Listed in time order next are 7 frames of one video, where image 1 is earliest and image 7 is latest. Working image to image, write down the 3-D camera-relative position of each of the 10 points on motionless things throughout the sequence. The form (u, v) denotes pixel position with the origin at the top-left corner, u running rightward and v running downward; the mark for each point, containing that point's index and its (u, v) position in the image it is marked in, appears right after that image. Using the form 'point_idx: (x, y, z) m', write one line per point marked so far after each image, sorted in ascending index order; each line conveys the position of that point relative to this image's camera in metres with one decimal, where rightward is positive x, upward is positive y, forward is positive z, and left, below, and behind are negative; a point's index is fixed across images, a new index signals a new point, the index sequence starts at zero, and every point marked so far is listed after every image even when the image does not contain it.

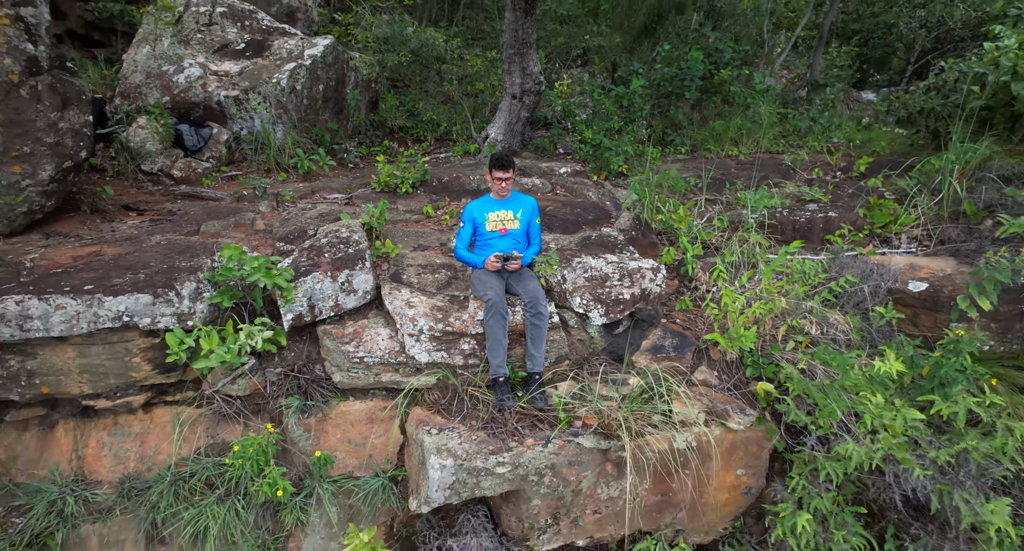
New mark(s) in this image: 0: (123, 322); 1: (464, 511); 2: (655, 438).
0: (-1.7, -0.2, +2.0) m
1: (-0.2, -1.2, +2.3) m
2: (+0.7, -0.7, +2.2) m
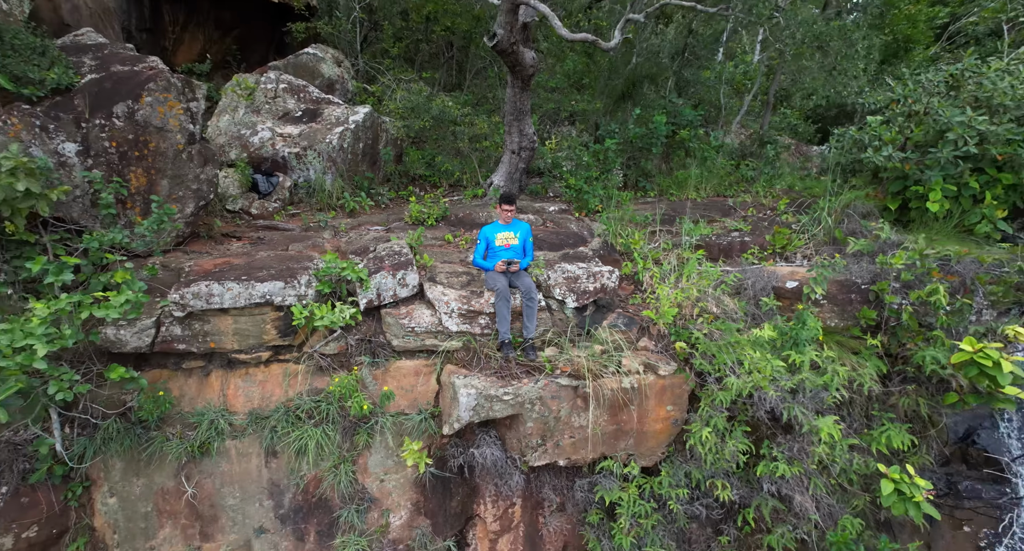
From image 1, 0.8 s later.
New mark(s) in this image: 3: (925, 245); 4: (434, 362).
0: (-1.6, -0.2, +3.2) m
1: (-0.2, -1.2, +3.4) m
2: (+0.7, -0.7, +3.4) m
3: (+3.3, +0.2, +4.0) m
4: (-0.6, -0.6, +3.4) m
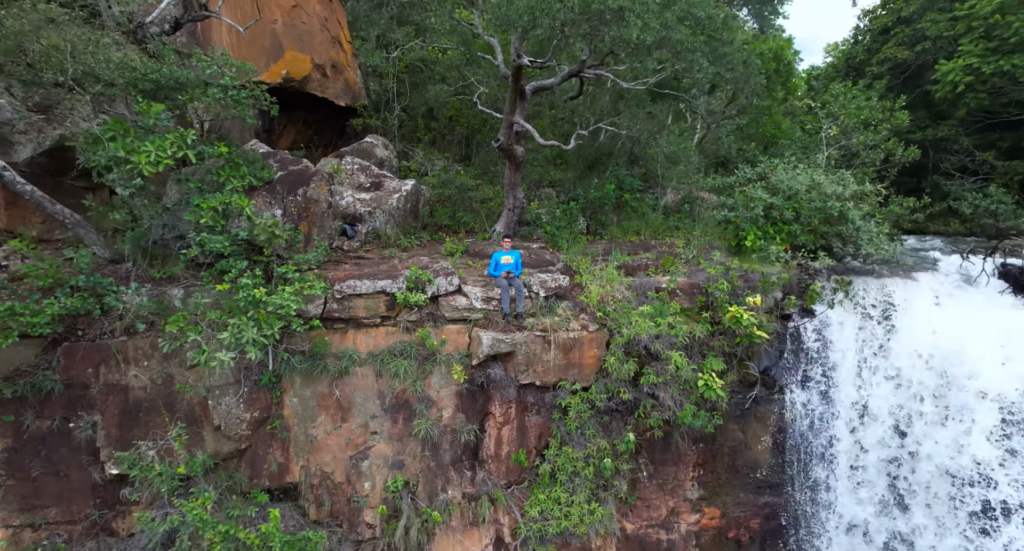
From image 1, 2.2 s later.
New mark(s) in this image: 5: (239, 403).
0: (-1.7, -0.2, +6.2) m
1: (-0.2, -1.2, +6.3) m
2: (+0.7, -0.7, +6.4) m
3: (+3.3, +0.1, +7.1) m
4: (-0.6, -0.7, +6.4) m
5: (-3.3, -1.5, +5.9) m
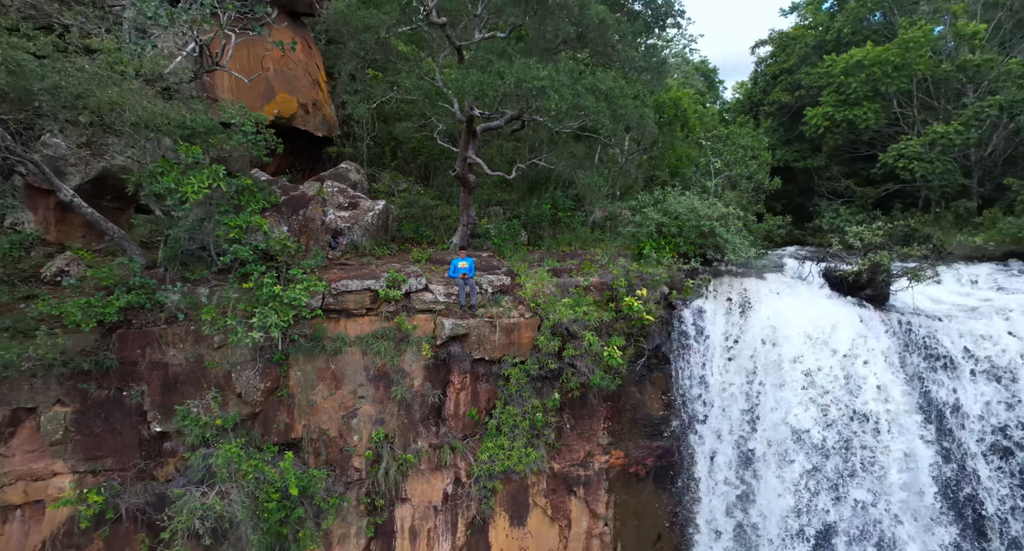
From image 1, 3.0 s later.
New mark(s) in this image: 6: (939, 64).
0: (-2.4, -0.2, +8.2) m
1: (-1.0, -1.2, +8.4) m
2: (-0.1, -0.8, +8.6) m
3: (+2.4, +0.1, +9.5) m
4: (-1.4, -0.7, +8.4) m
5: (-4.0, -1.6, +7.7) m
6: (+12.5, +6.3, +14.4) m
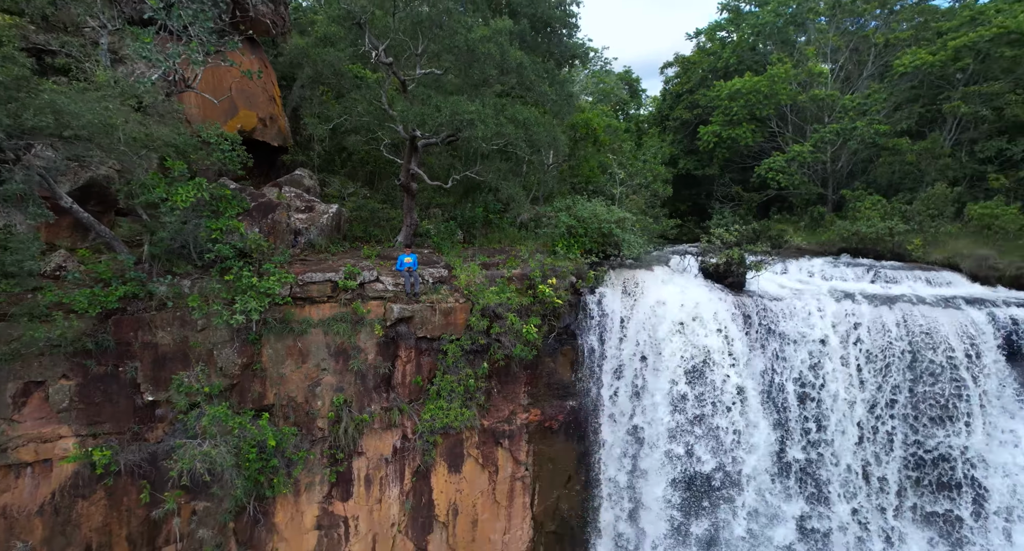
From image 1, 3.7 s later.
0: (-3.7, -0.1, +9.9) m
1: (-2.3, -1.1, +10.3) m
2: (-1.5, -0.6, +10.6) m
3: (+0.9, +0.3, +11.8) m
4: (-2.7, -0.5, +10.3) m
5: (-5.2, -1.5, +9.2) m
6: (+10.4, +6.6, +17.8) m
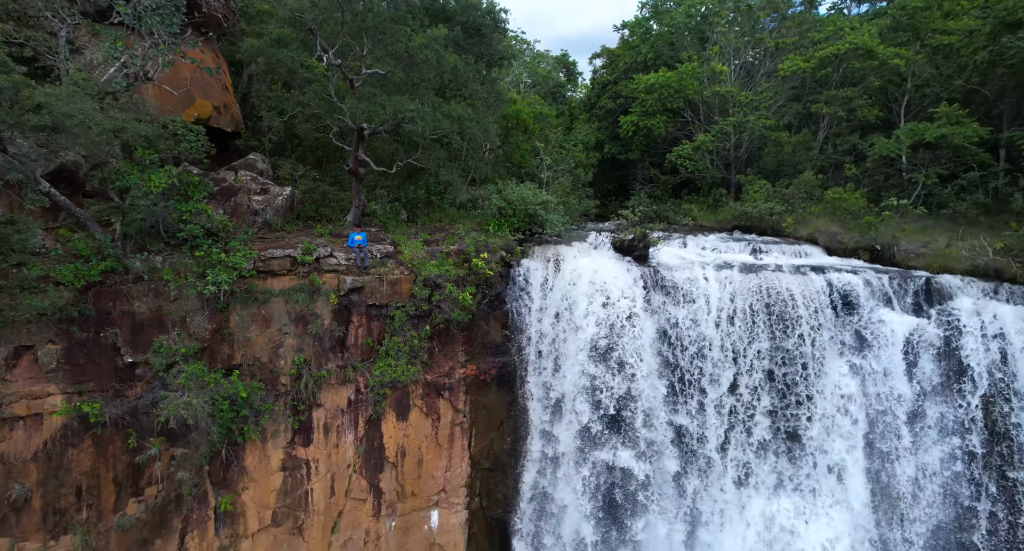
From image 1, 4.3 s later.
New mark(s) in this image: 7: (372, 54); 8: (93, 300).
0: (-5.2, +0.5, +11.3) m
1: (-3.9, -0.5, +11.9) m
2: (-3.0, 0.0, +12.2) m
3: (-0.8, +1.0, +13.7) m
4: (-4.2, 0.0, +11.8) m
5: (-6.6, -1.0, +10.5) m
6: (+7.9, +7.7, +20.3) m
7: (-3.4, +5.4, +11.8) m
8: (-8.2, -0.5, +9.6) m
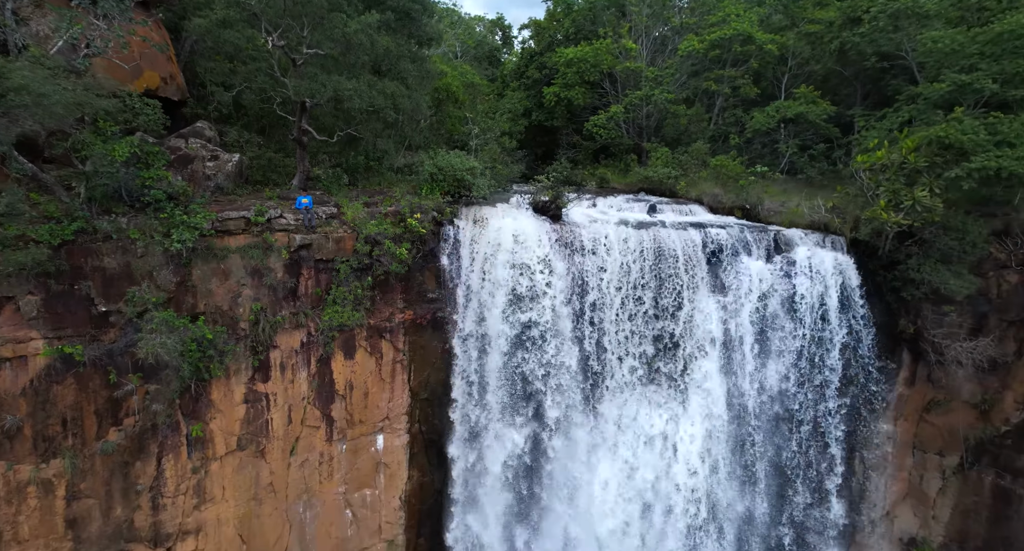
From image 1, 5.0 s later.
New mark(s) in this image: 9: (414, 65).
0: (-7.1, +1.6, +12.8) m
1: (-5.8, +0.7, +13.6) m
2: (-5.0, +1.2, +14.0) m
3: (-3.0, +2.4, +15.6) m
4: (-6.2, +1.2, +13.5) m
5: (-8.4, +0.1, +12.0) m
6: (+4.8, +9.7, +22.6) m
7: (-5.4, +6.5, +13.1) m
8: (-9.9, +0.4, +10.9) m
9: (-3.0, +6.7, +15.5) m
